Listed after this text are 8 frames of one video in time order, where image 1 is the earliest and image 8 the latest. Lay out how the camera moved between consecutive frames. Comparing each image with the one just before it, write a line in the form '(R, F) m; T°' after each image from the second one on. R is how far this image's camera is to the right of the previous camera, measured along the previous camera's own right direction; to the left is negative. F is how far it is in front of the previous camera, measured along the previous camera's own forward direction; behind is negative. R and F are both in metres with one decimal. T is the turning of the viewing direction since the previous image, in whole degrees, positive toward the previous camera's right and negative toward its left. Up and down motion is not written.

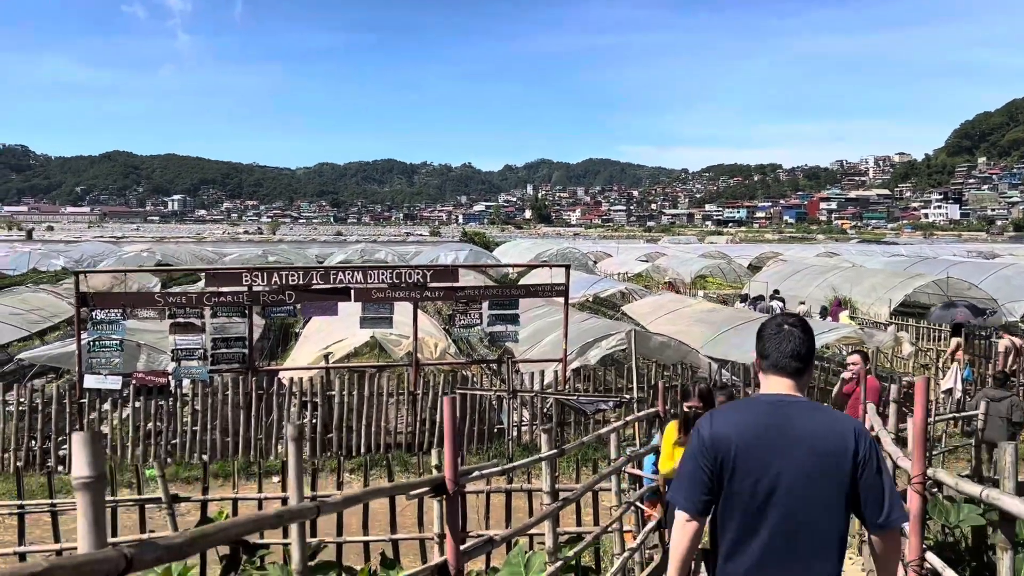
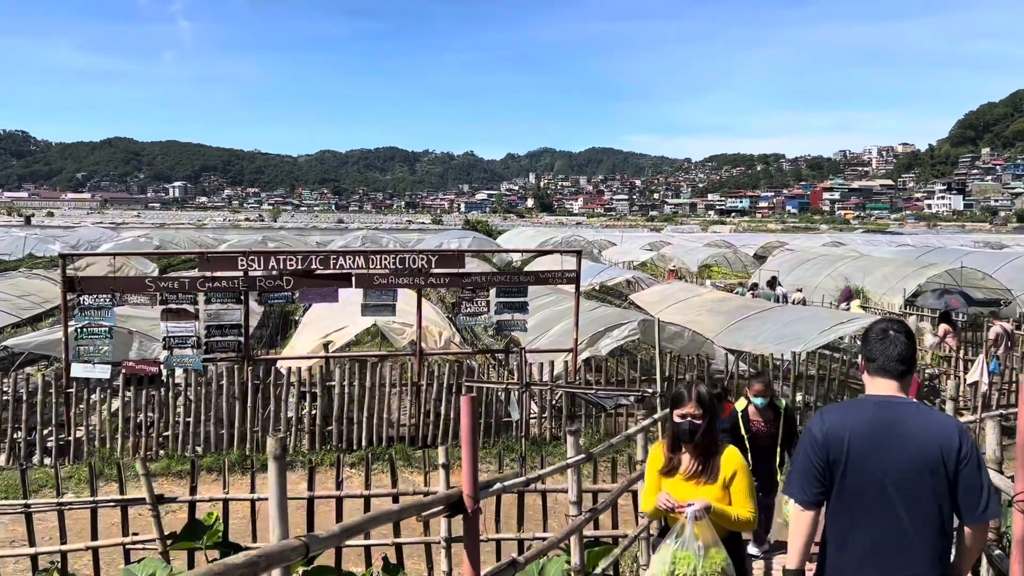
(-0.1, +0.4) m; 0°
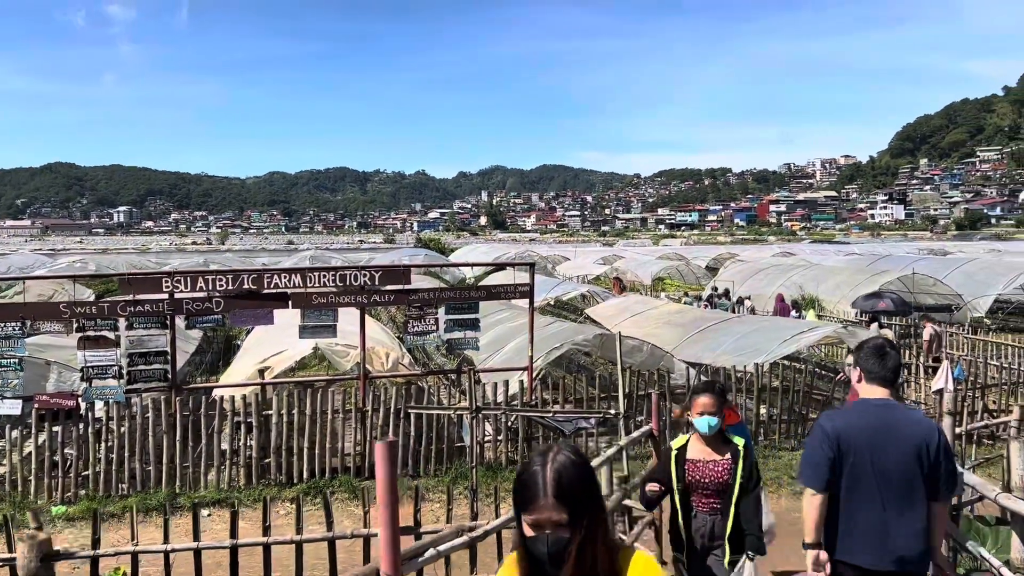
(0.0, +0.5) m; +3°
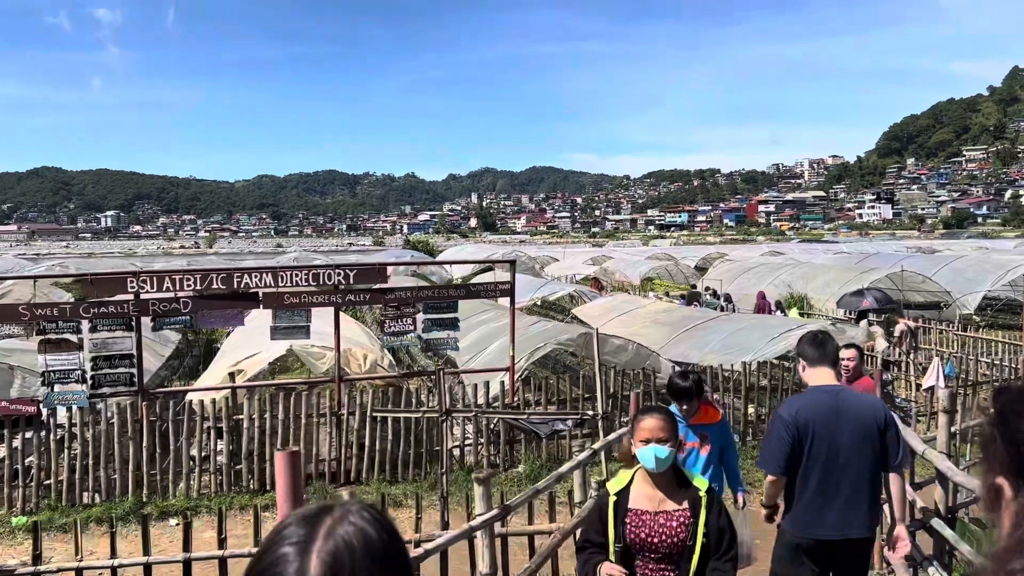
(+0.1, +0.2) m; +1°
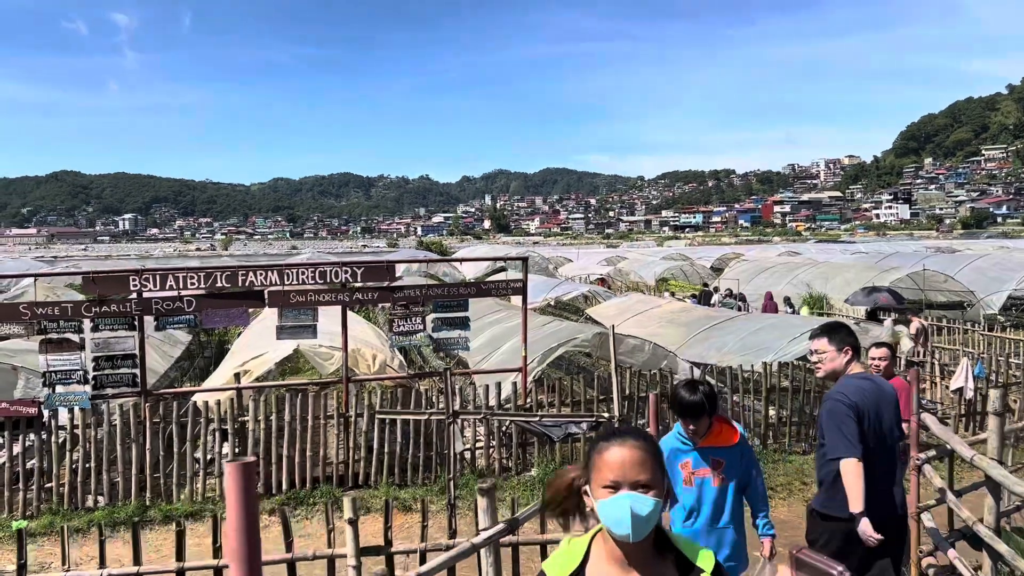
(0.0, +0.2) m; -1°
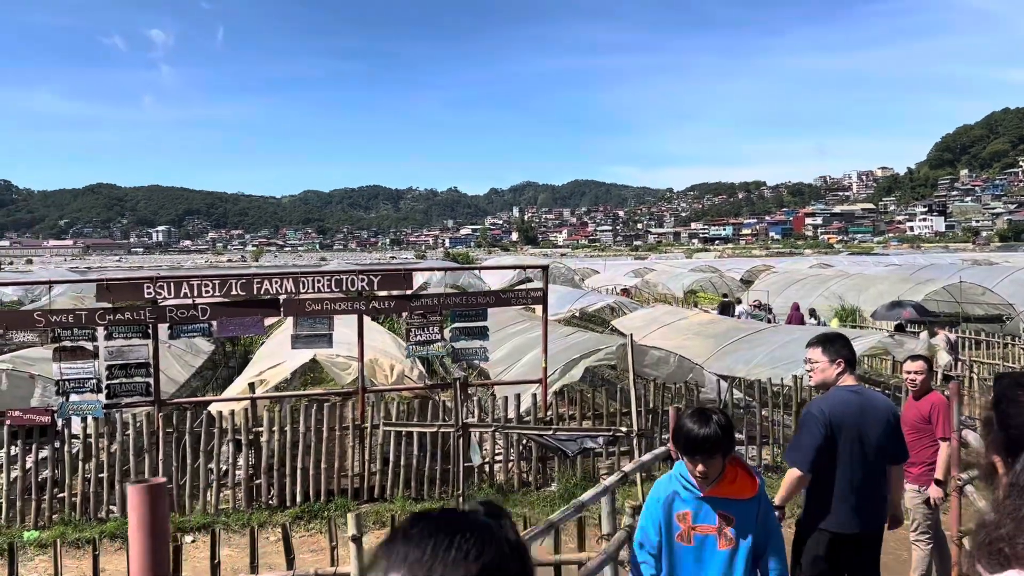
(+0.1, +0.2) m; -2°
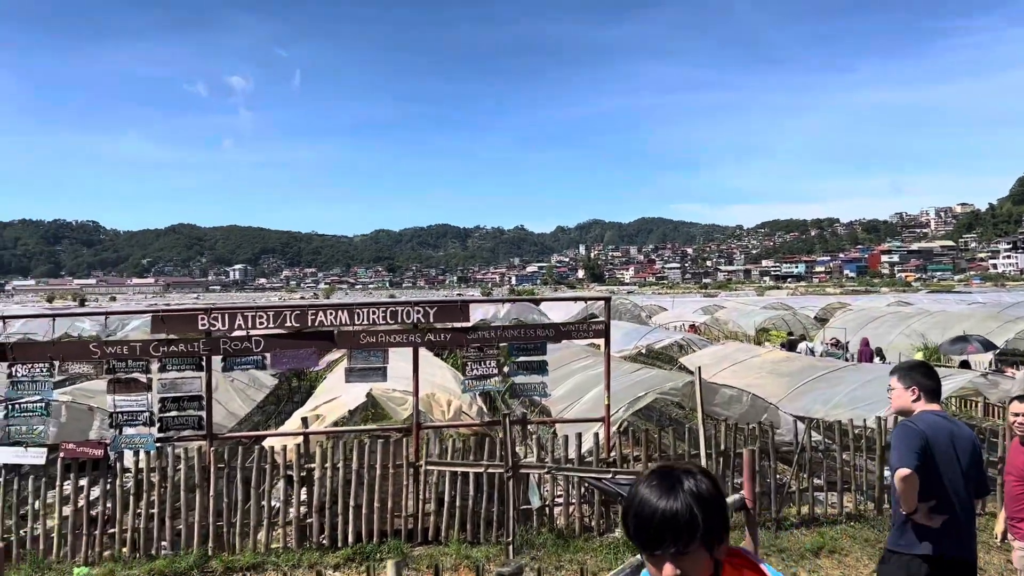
(0.0, +0.3) m; -5°
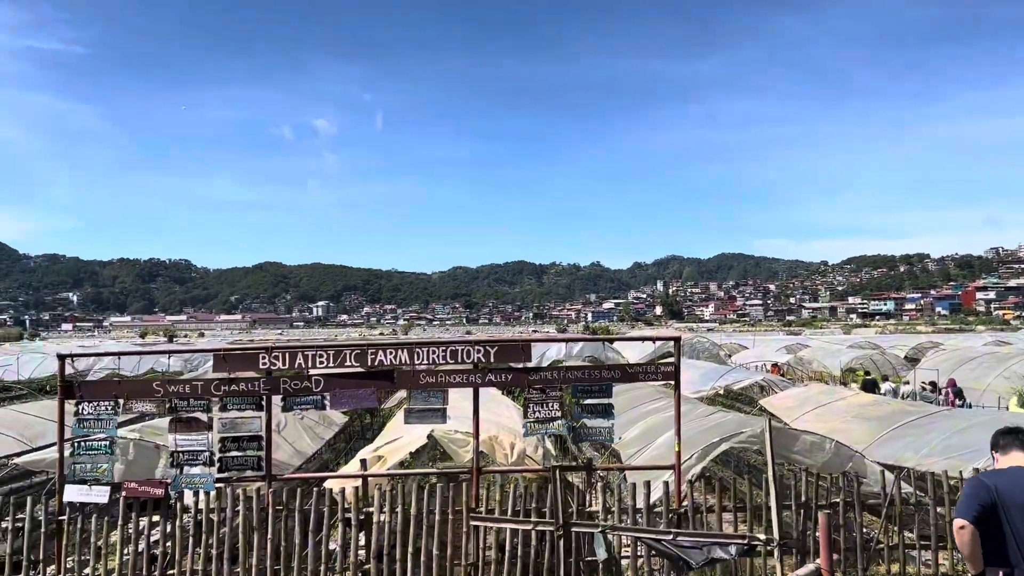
(+0.1, +0.2) m; -5°
